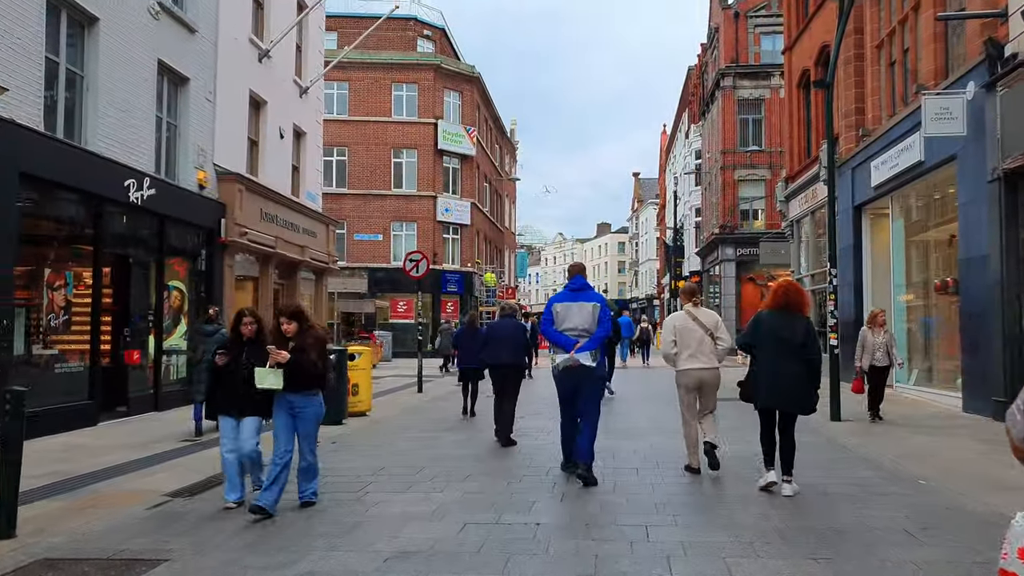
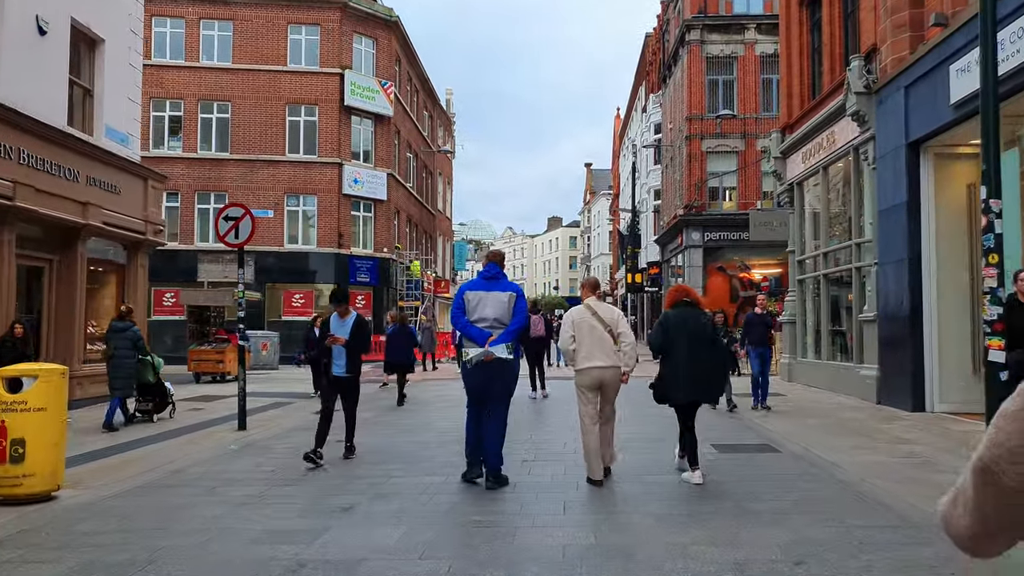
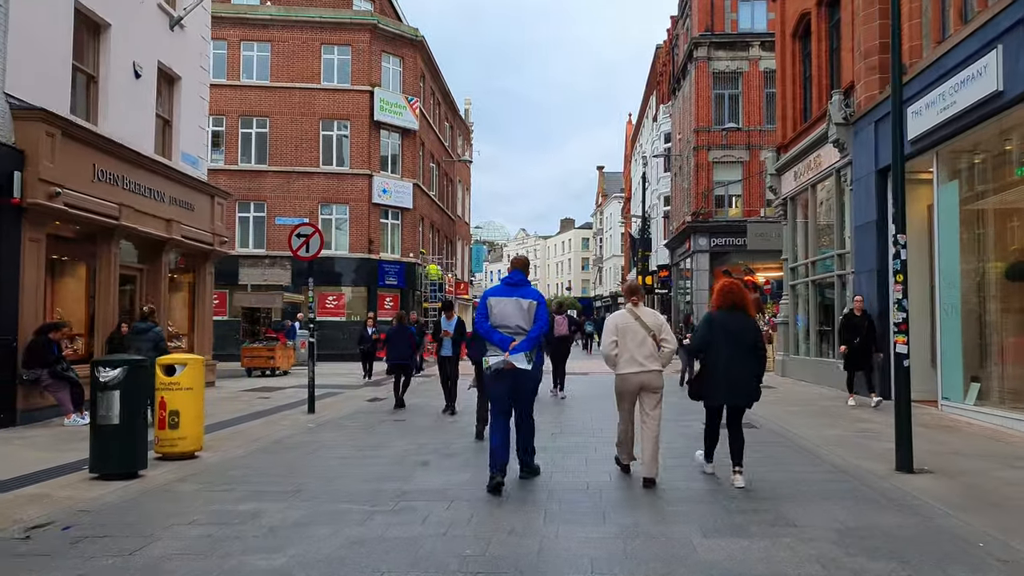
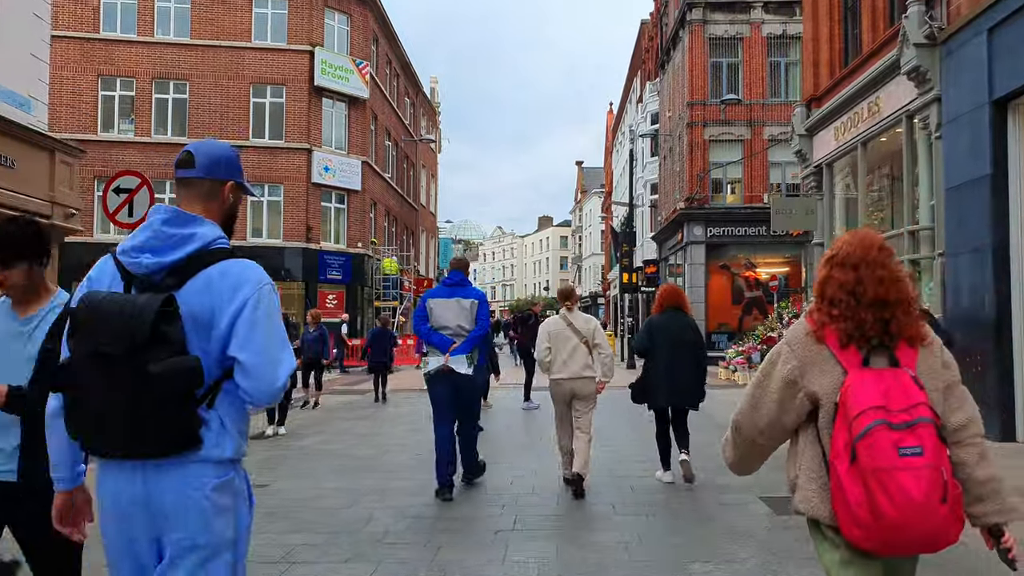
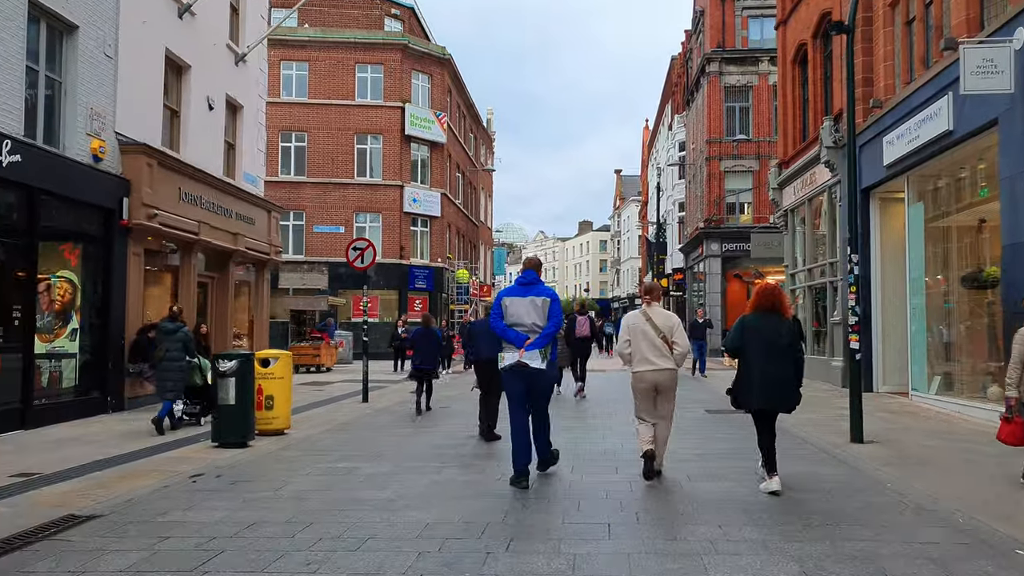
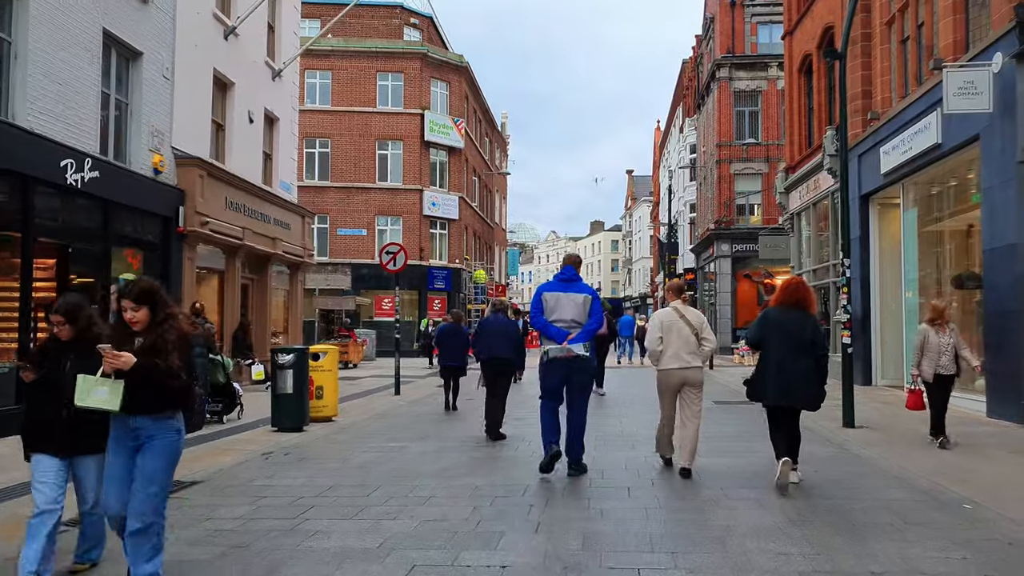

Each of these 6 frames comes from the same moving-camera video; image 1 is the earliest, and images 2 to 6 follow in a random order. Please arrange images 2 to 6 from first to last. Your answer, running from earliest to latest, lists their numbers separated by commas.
6, 5, 3, 2, 4
